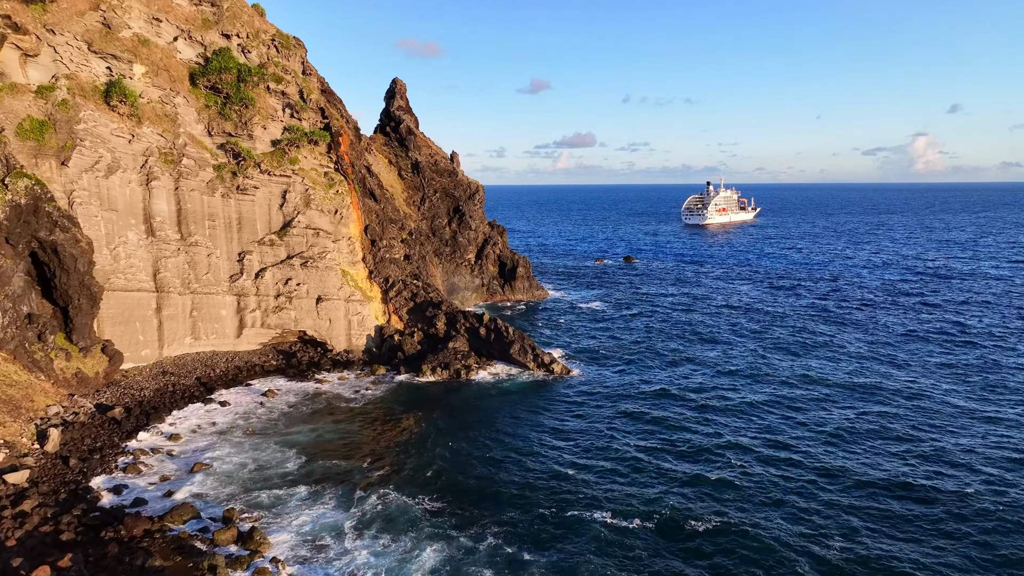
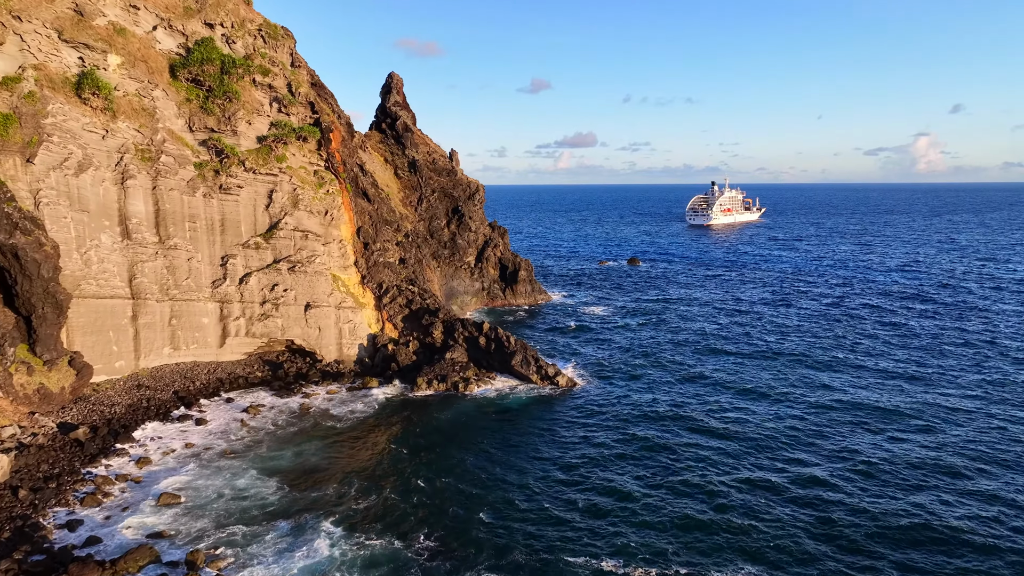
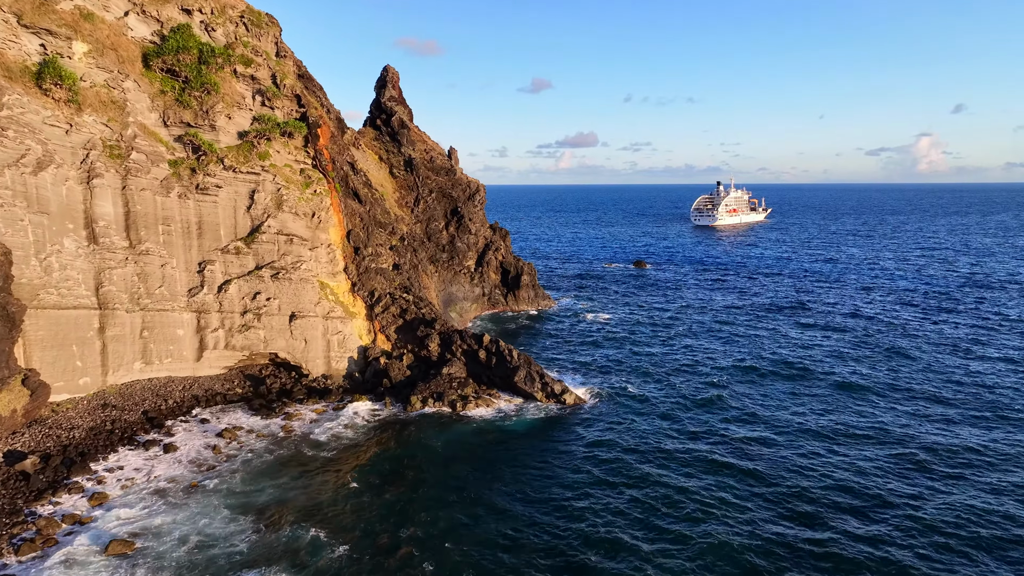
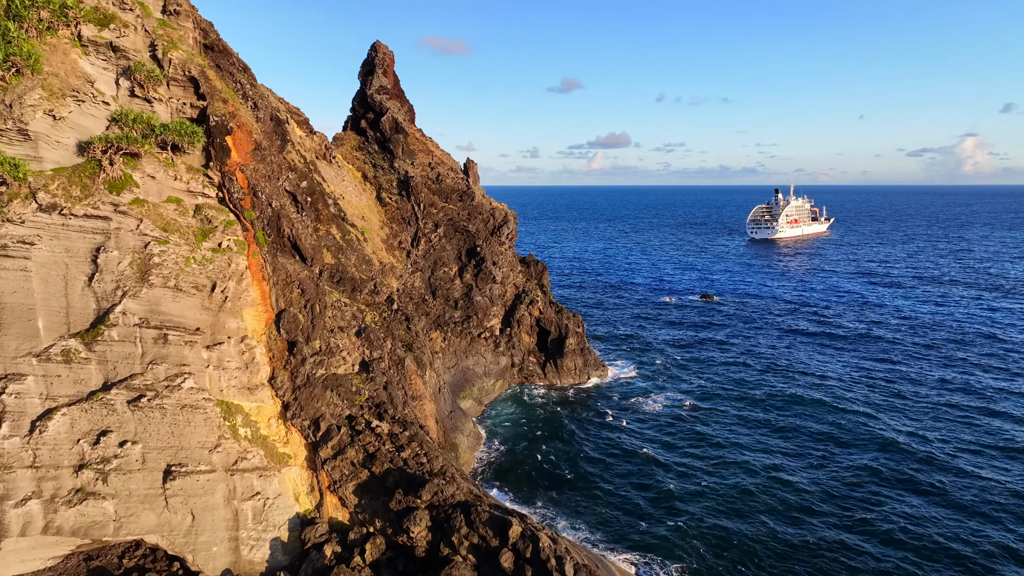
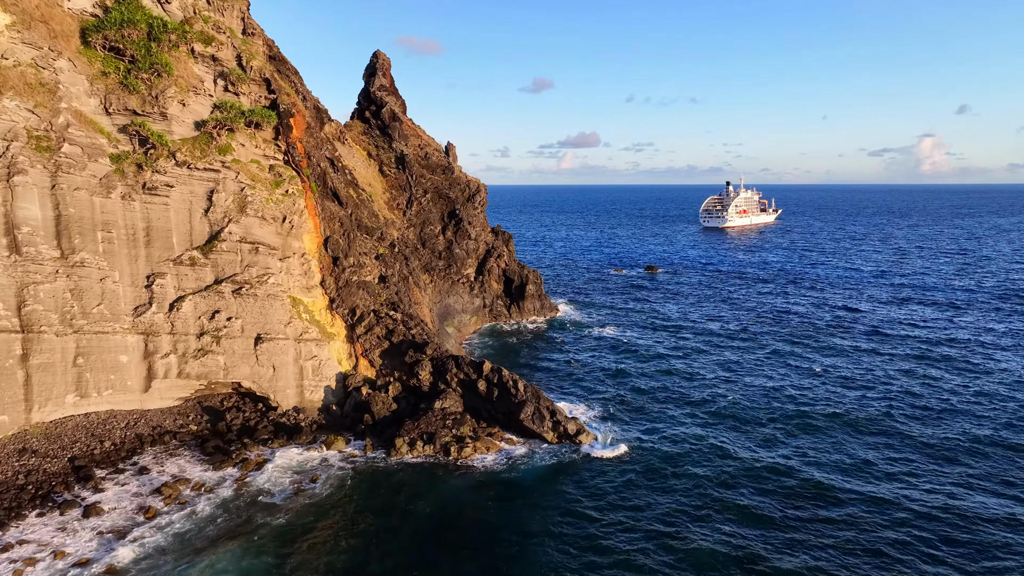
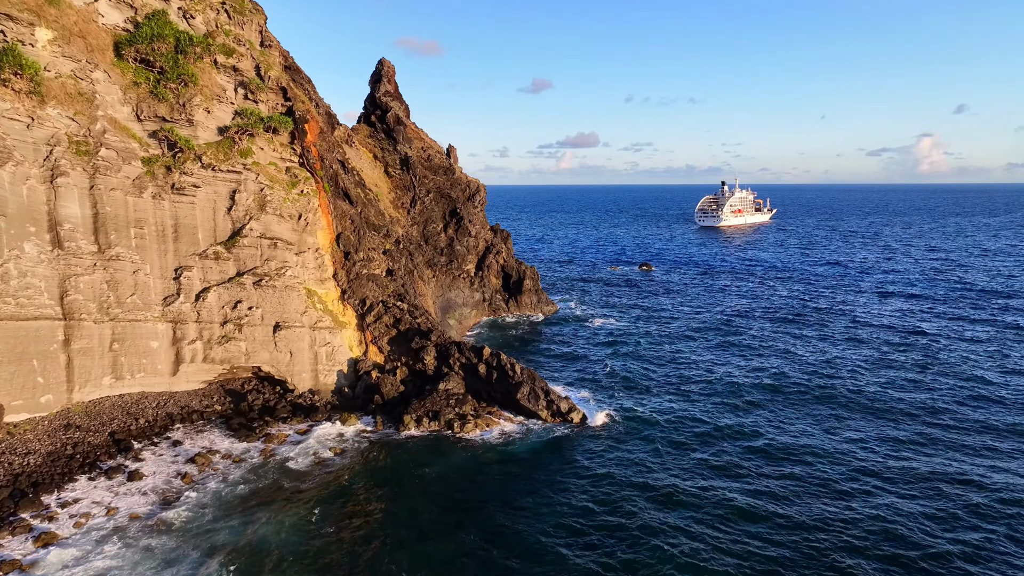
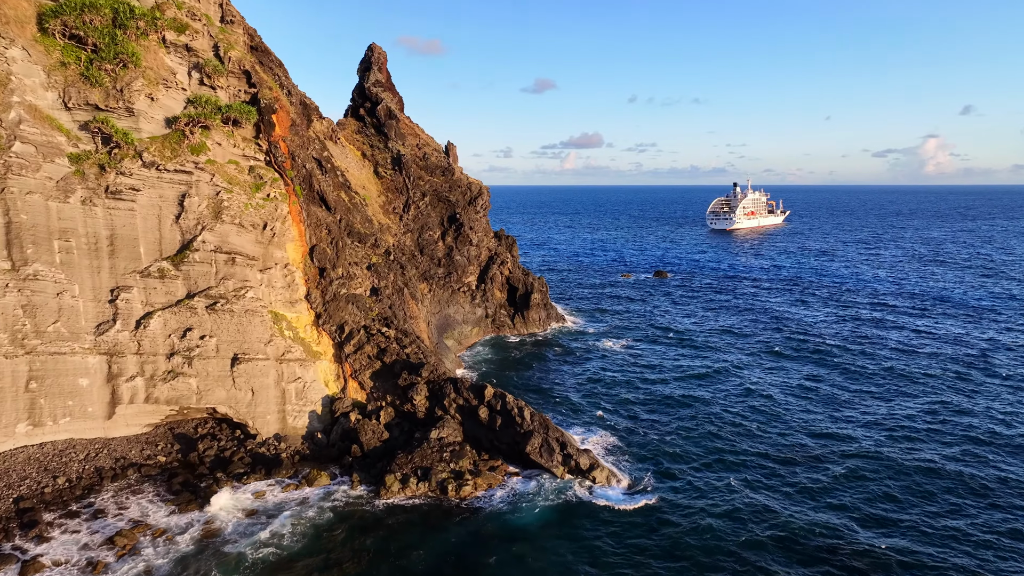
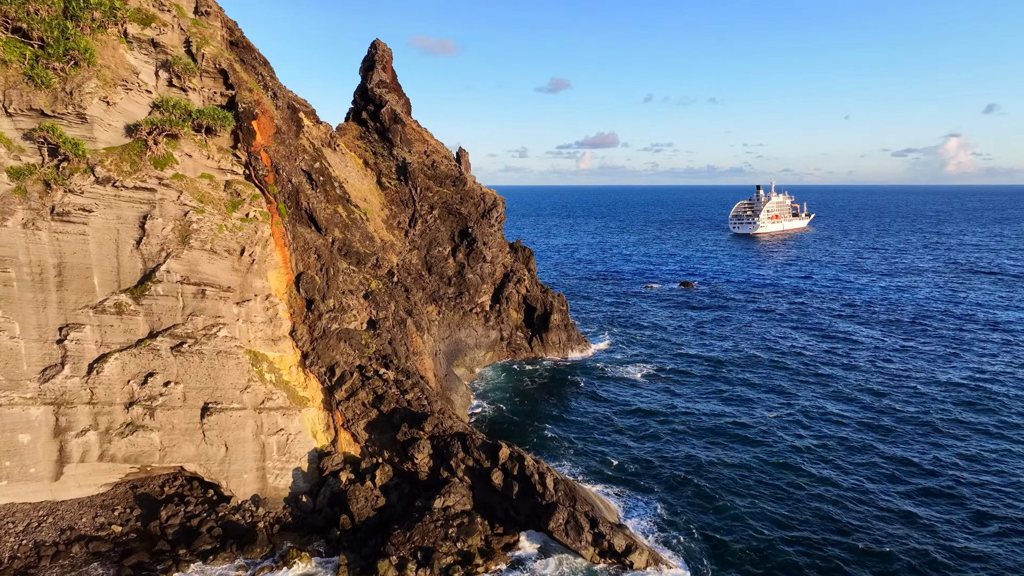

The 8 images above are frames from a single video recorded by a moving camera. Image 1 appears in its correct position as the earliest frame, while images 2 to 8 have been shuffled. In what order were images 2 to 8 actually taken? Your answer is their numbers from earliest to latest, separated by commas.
2, 3, 6, 5, 7, 8, 4
